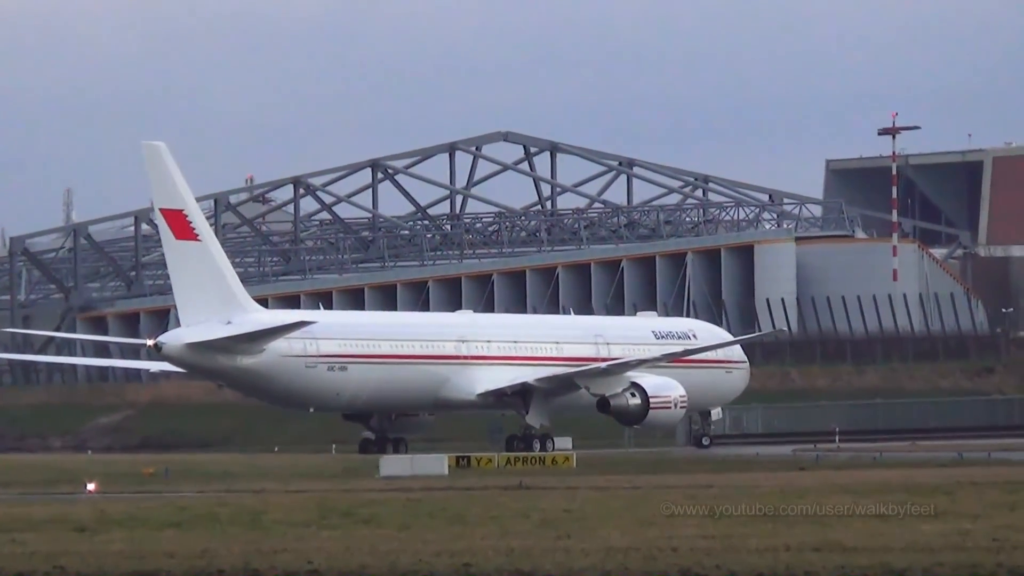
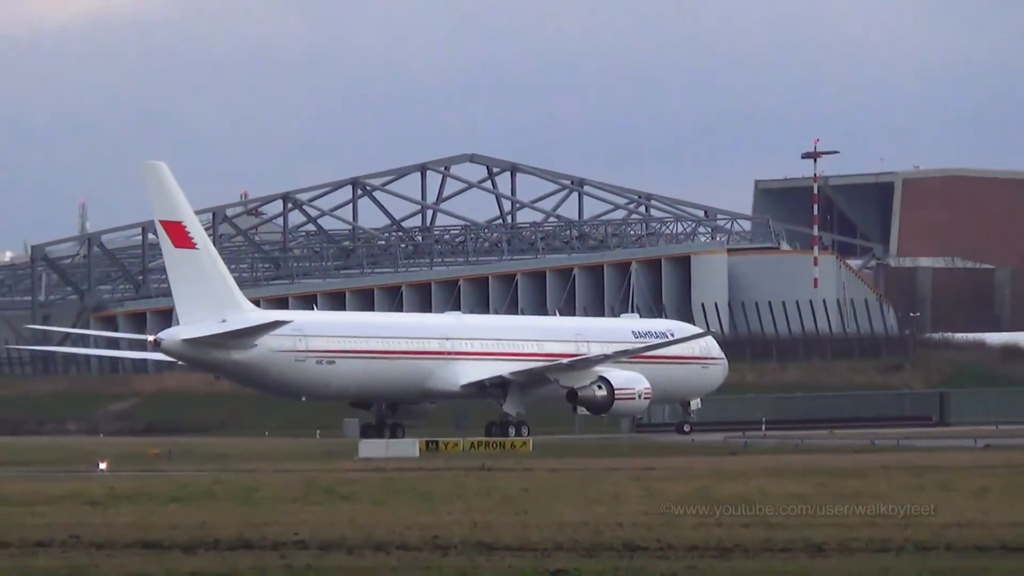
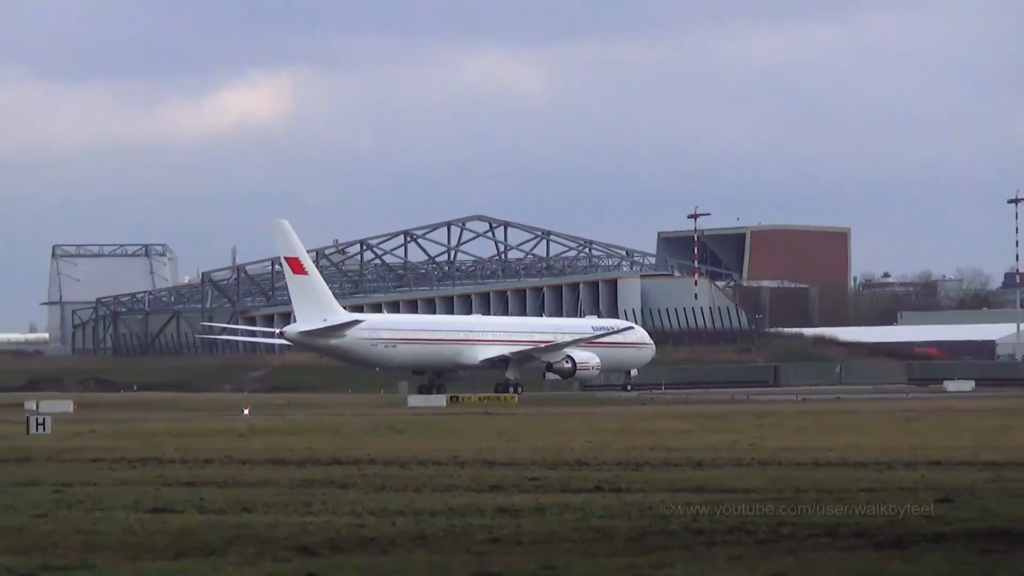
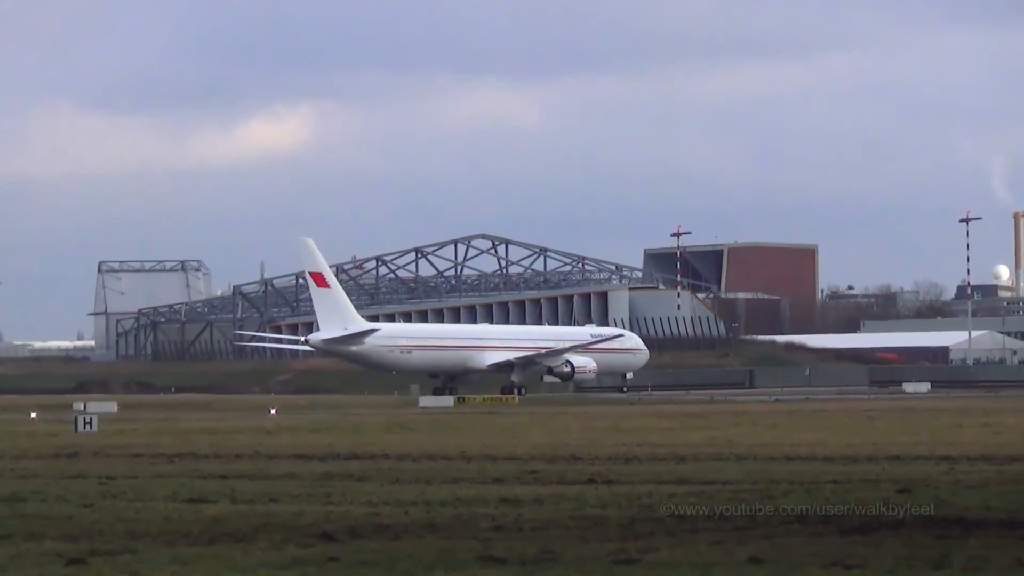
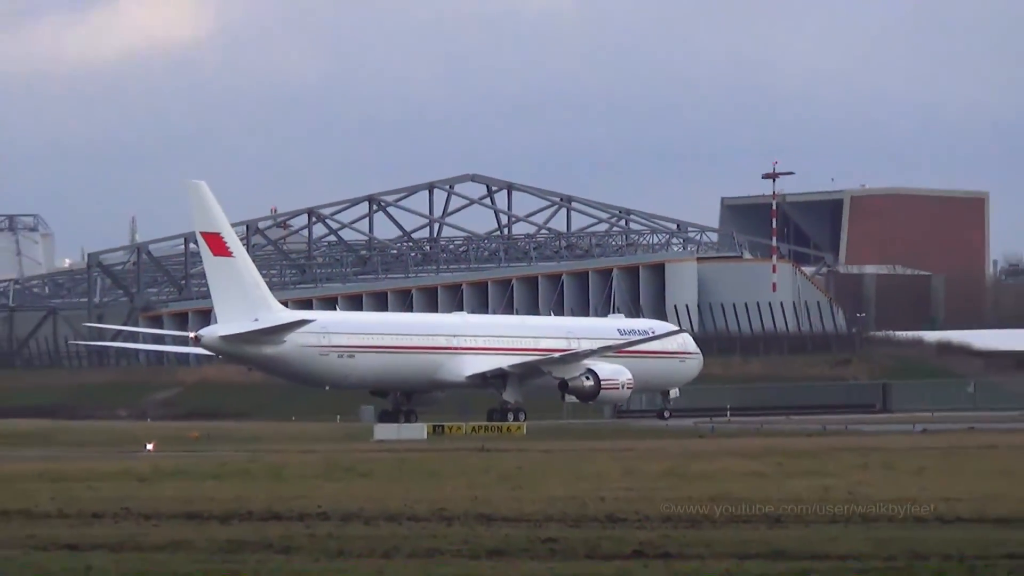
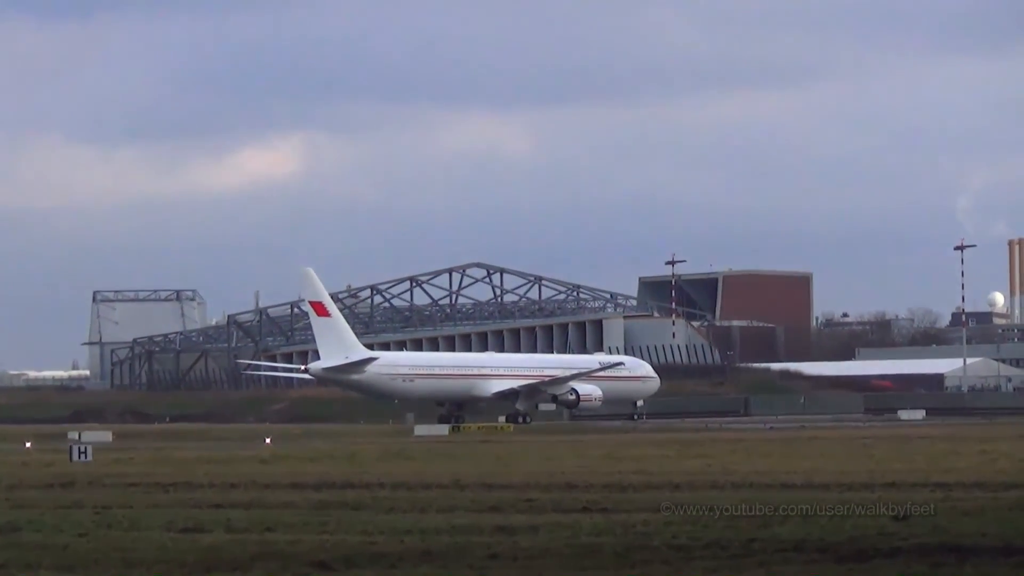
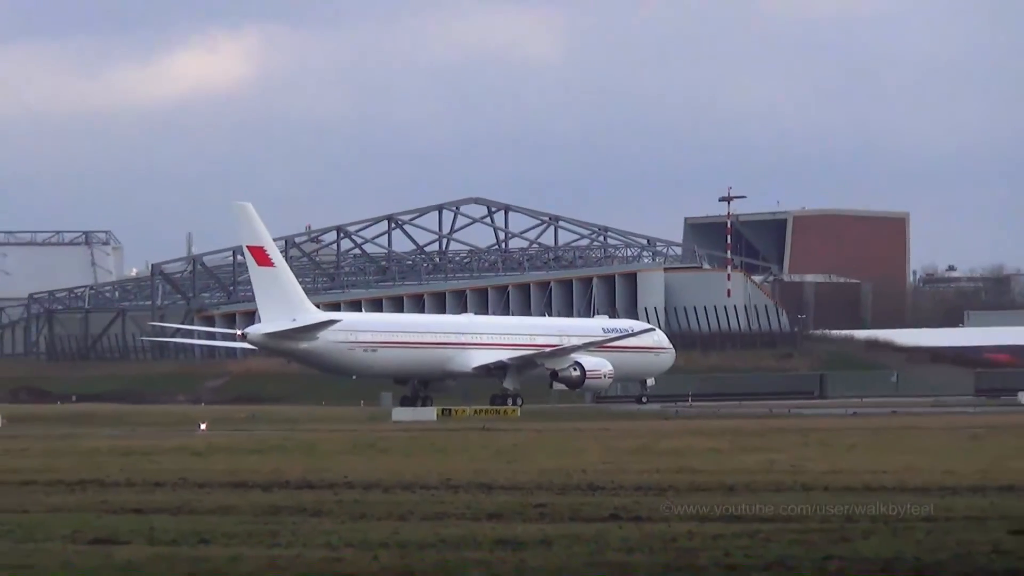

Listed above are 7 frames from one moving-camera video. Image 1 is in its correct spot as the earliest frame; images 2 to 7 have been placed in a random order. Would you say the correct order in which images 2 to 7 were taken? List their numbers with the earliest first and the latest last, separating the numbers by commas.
2, 5, 7, 3, 4, 6
